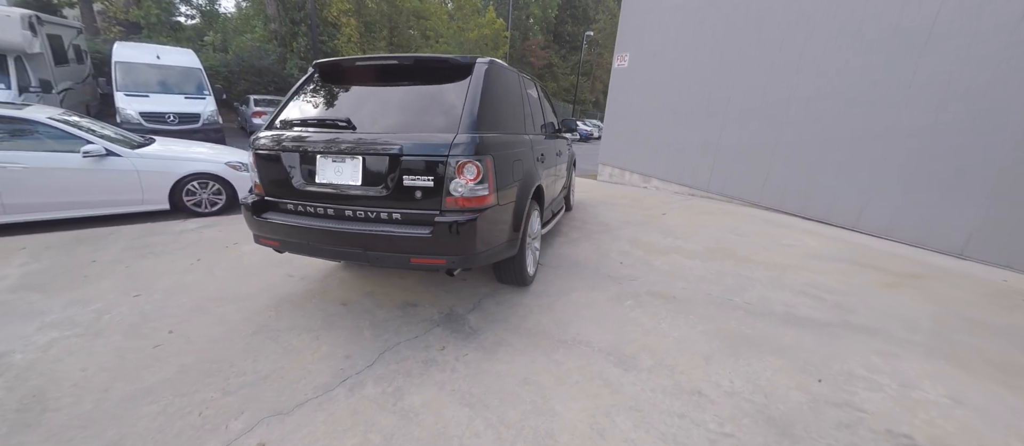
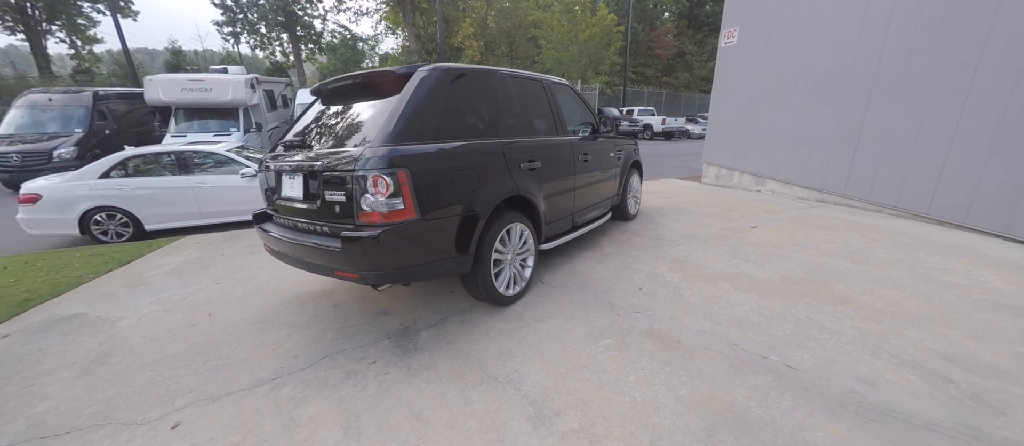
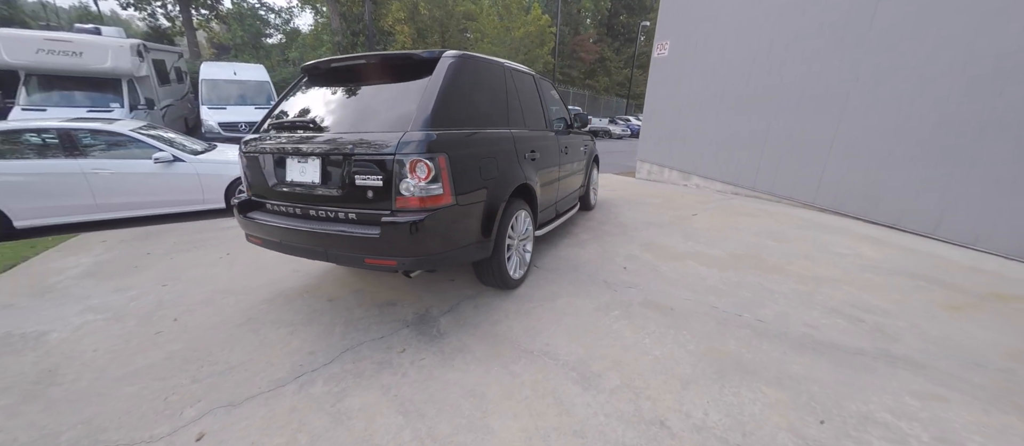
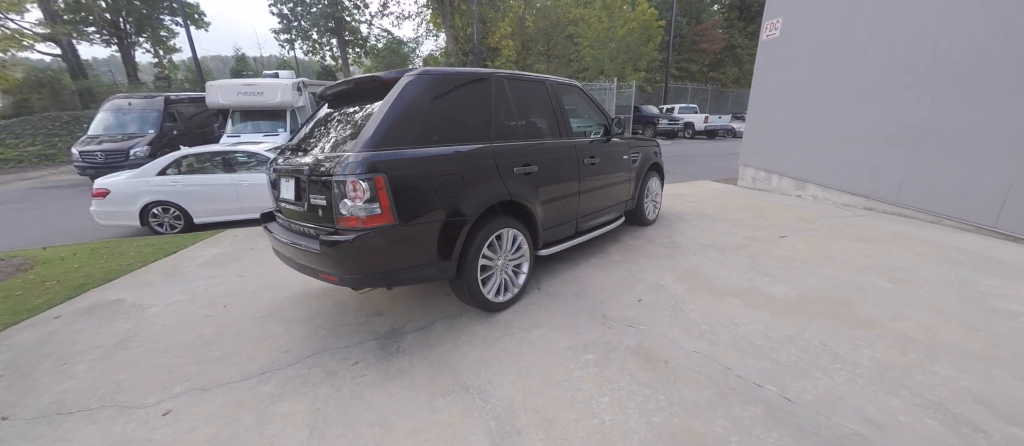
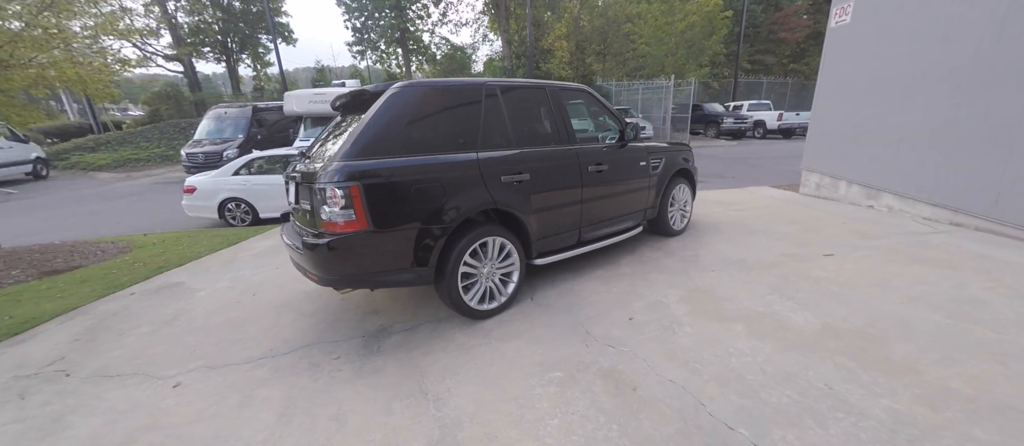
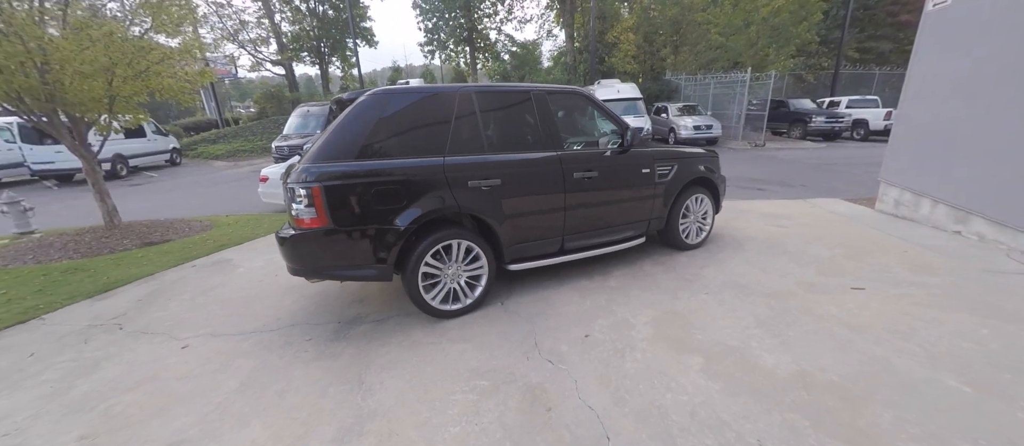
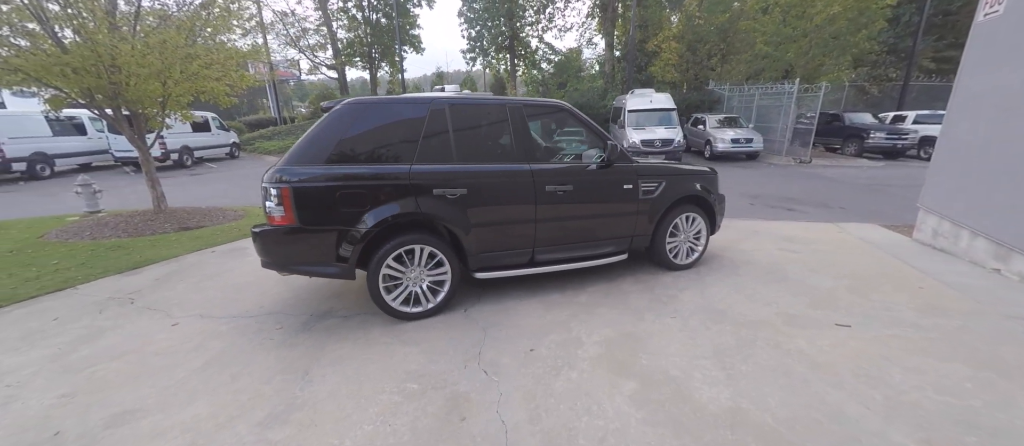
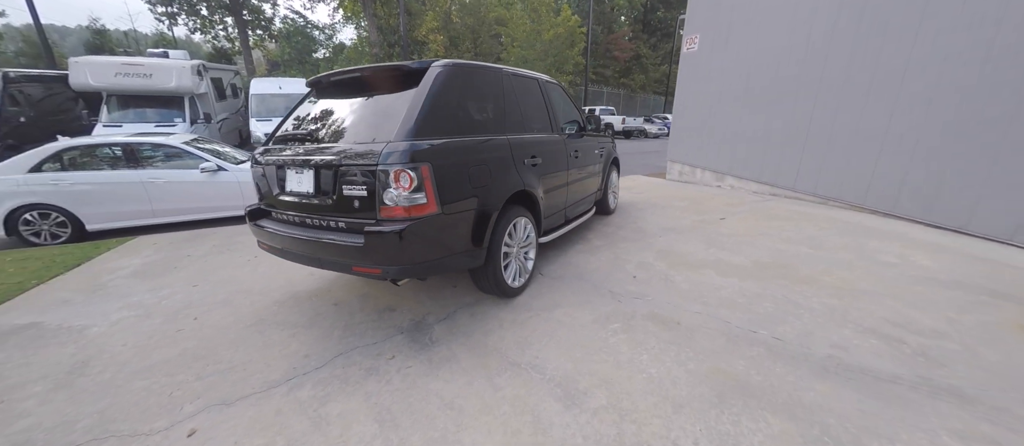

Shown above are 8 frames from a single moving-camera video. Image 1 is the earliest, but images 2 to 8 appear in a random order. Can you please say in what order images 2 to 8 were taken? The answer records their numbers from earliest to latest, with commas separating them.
3, 8, 2, 4, 5, 6, 7
